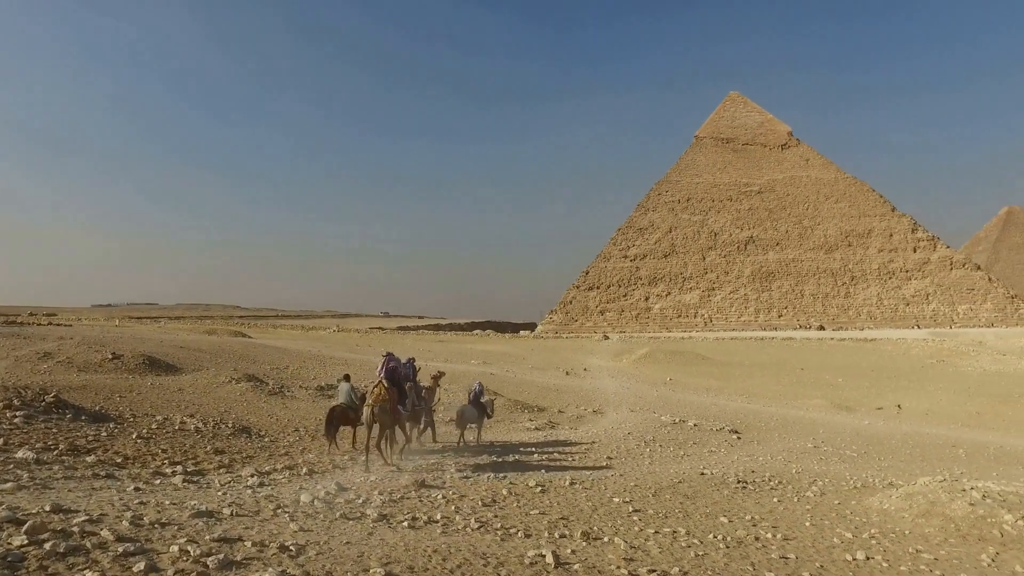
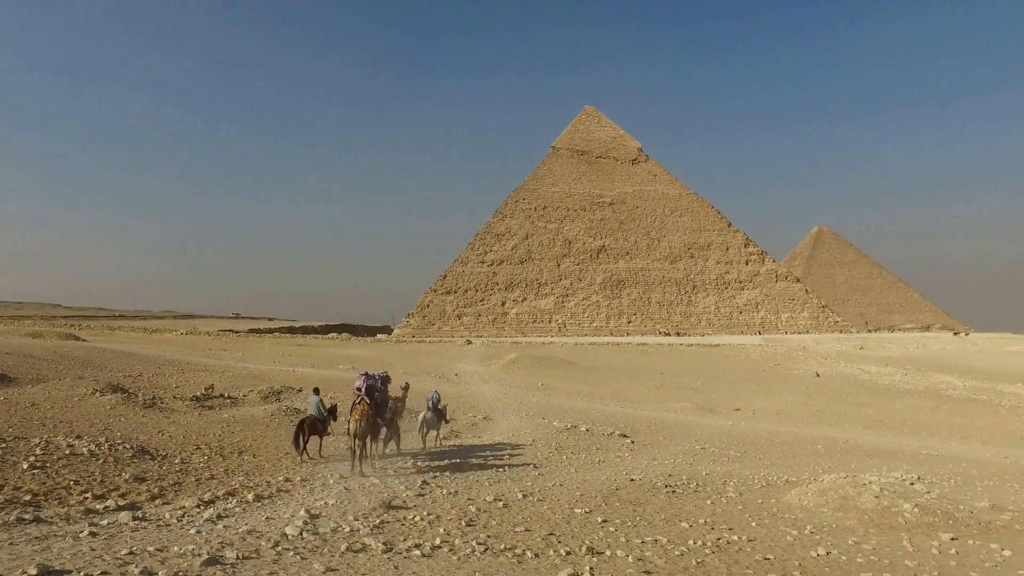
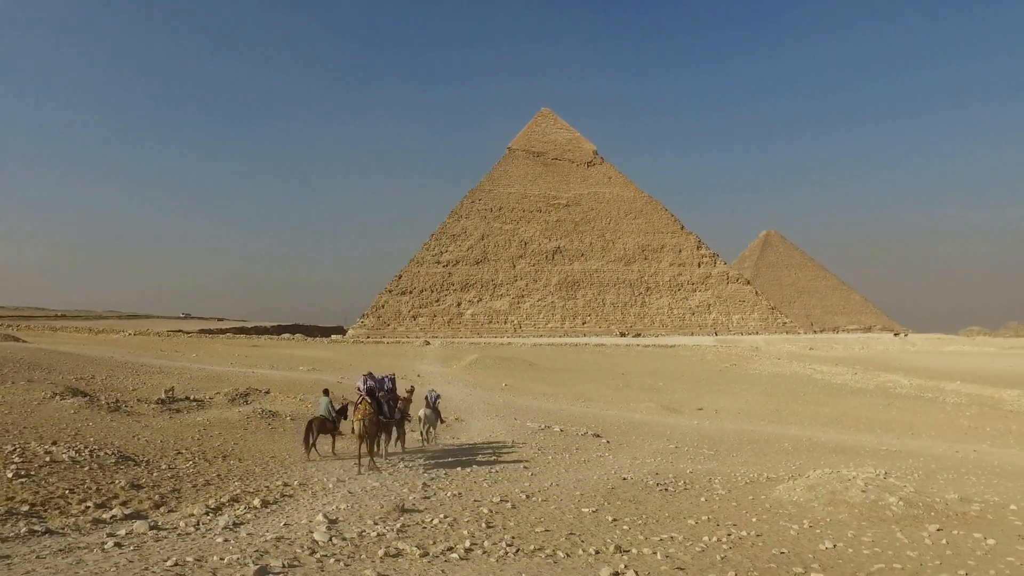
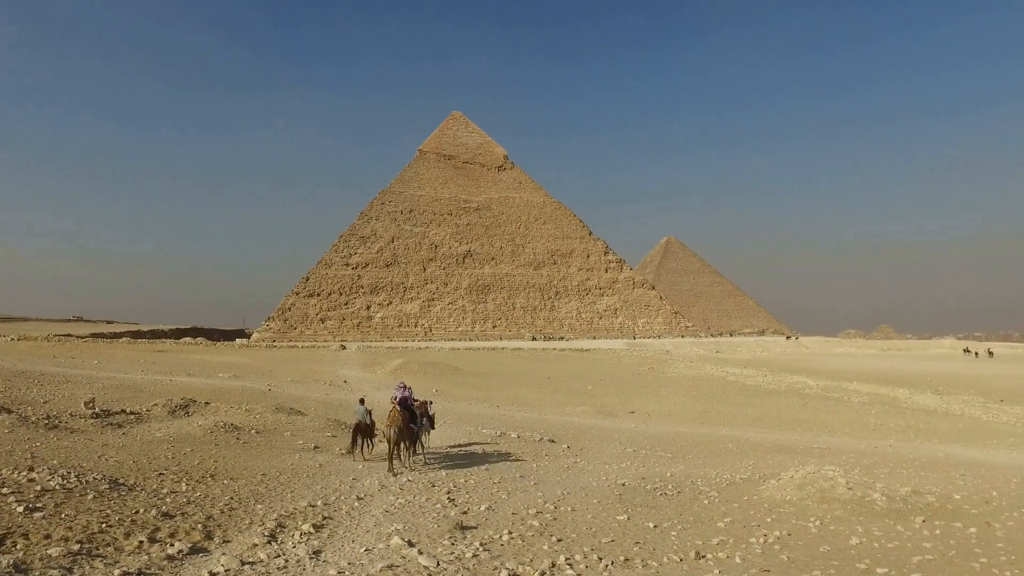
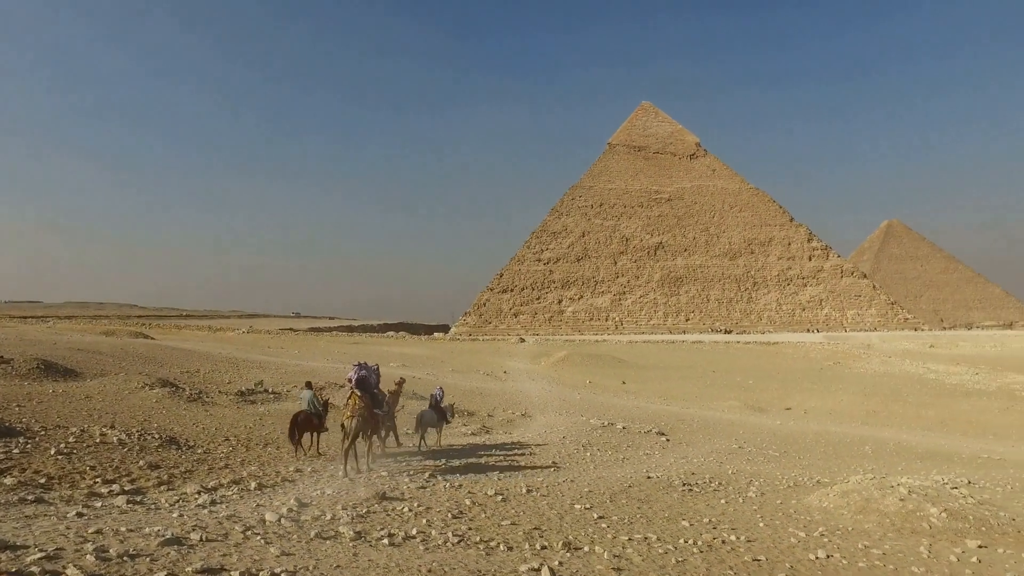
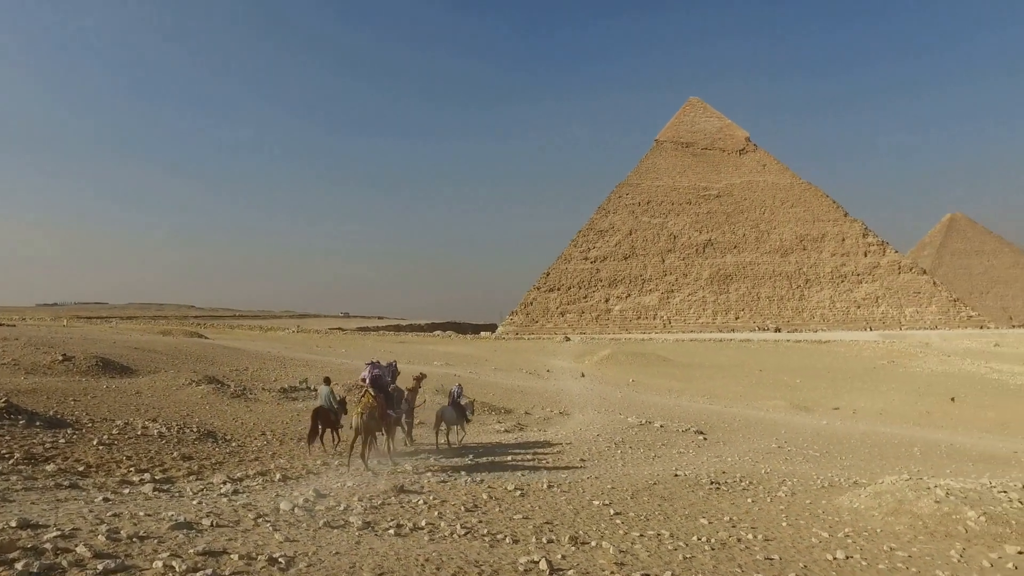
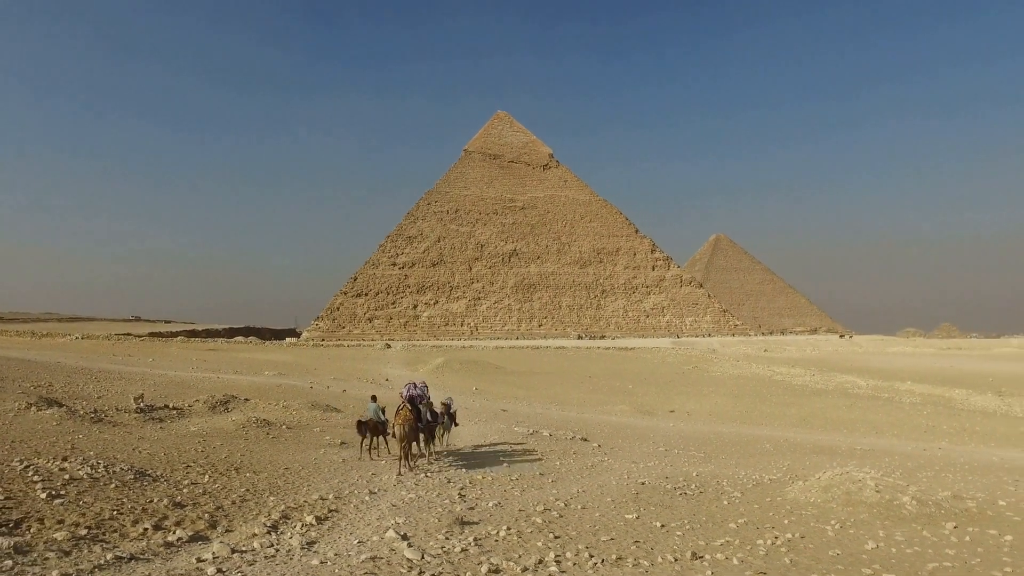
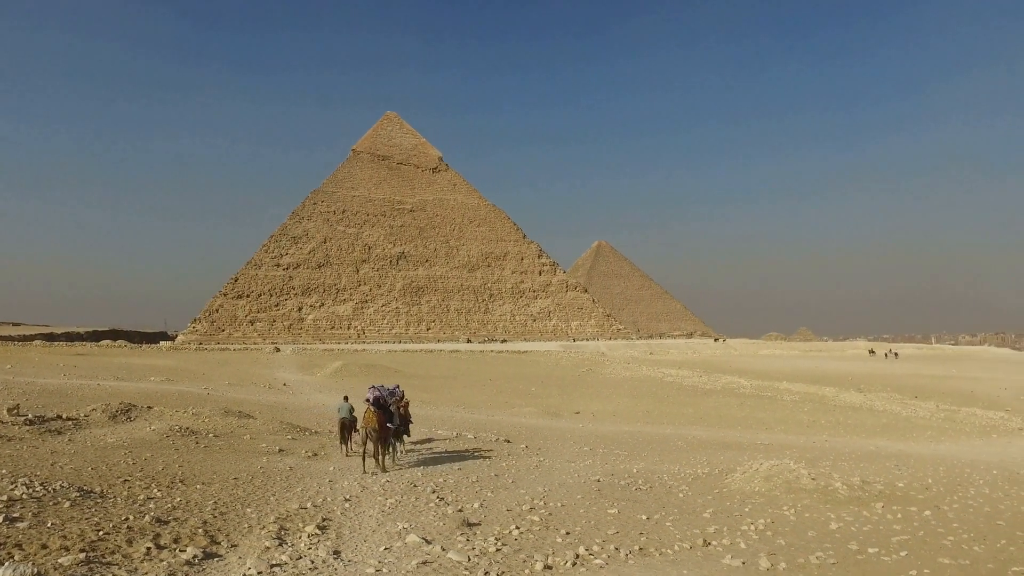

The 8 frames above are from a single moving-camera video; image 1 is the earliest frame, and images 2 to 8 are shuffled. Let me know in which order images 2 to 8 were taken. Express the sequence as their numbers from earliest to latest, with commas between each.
6, 5, 2, 3, 7, 4, 8
